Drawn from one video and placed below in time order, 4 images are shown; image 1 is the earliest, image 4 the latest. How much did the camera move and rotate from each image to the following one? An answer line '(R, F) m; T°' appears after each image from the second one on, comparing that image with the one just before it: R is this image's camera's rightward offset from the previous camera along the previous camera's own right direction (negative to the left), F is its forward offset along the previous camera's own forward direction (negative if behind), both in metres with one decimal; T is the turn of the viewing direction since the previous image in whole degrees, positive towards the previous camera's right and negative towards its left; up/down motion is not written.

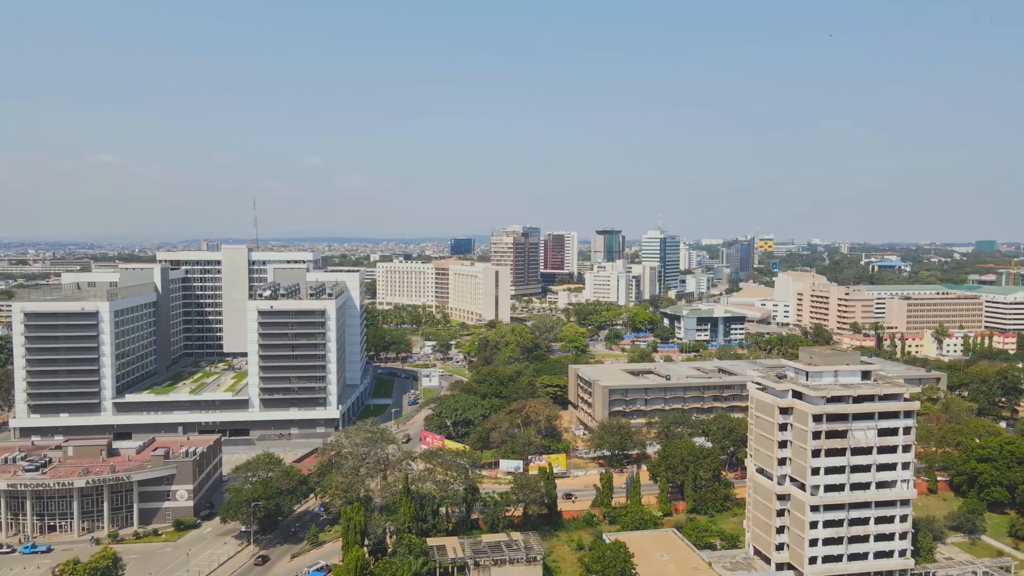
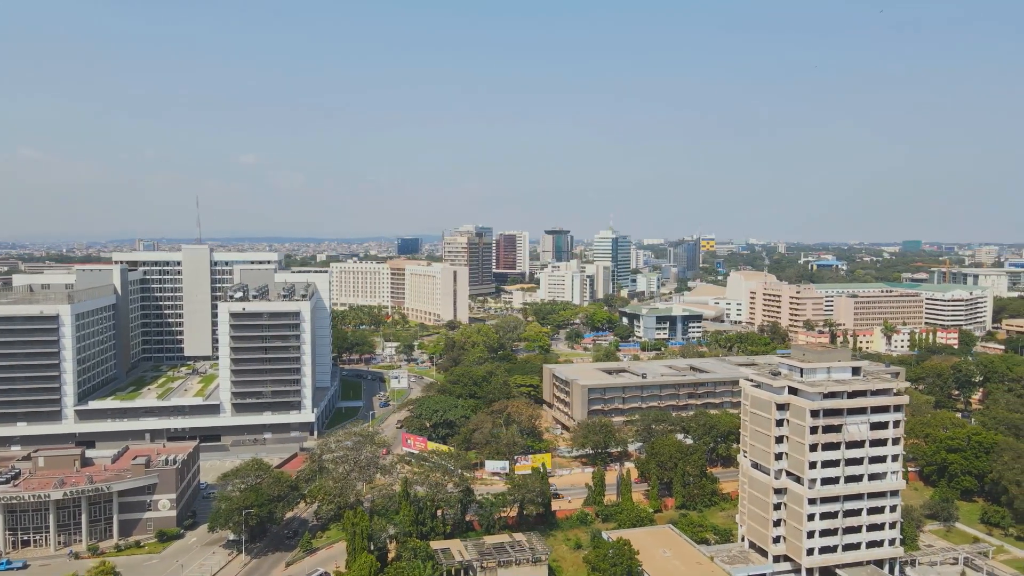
(-2.2, +0.1) m; +4°
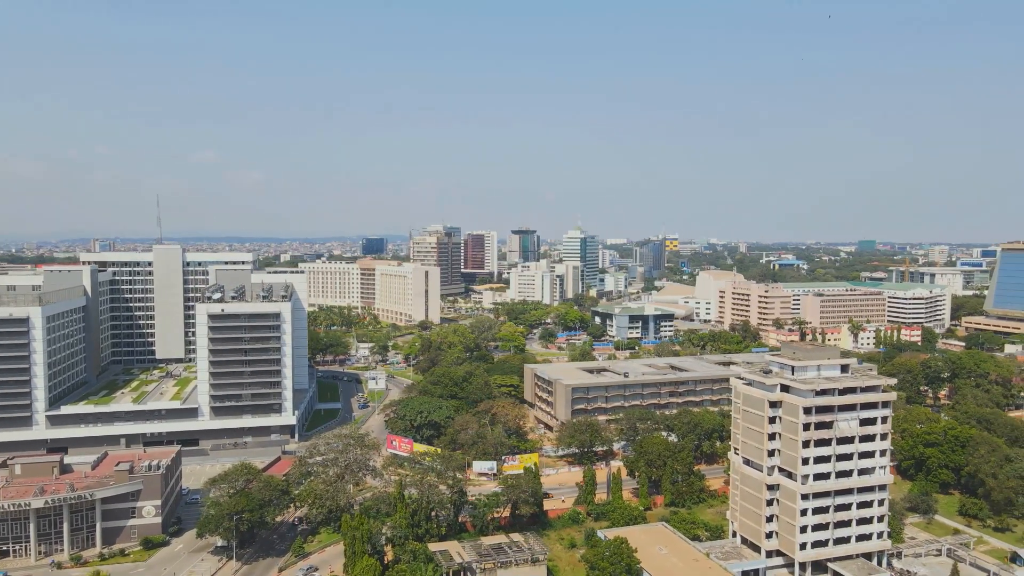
(-1.2, +0.1) m; +3°
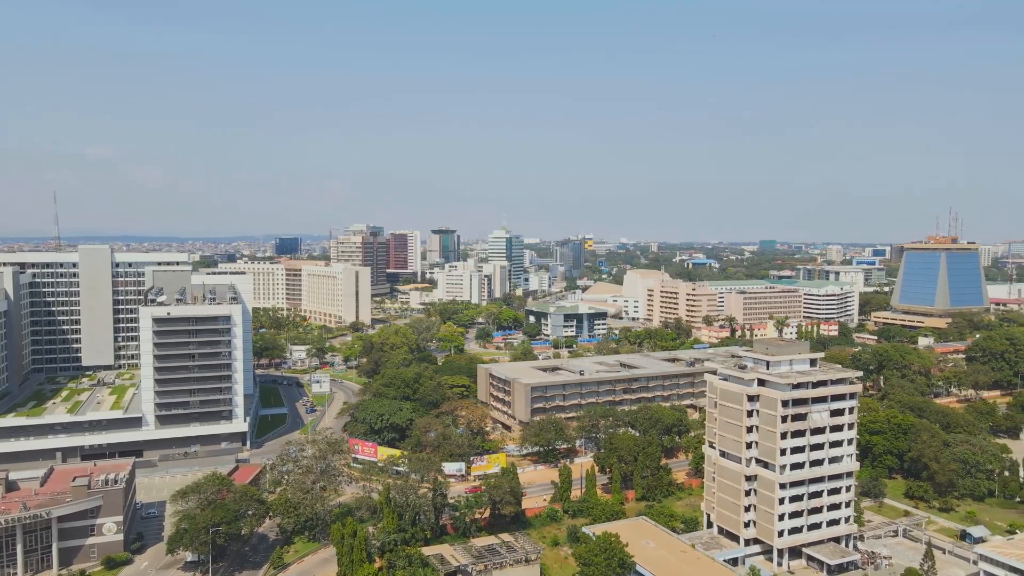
(-2.8, +0.2) m; +6°
